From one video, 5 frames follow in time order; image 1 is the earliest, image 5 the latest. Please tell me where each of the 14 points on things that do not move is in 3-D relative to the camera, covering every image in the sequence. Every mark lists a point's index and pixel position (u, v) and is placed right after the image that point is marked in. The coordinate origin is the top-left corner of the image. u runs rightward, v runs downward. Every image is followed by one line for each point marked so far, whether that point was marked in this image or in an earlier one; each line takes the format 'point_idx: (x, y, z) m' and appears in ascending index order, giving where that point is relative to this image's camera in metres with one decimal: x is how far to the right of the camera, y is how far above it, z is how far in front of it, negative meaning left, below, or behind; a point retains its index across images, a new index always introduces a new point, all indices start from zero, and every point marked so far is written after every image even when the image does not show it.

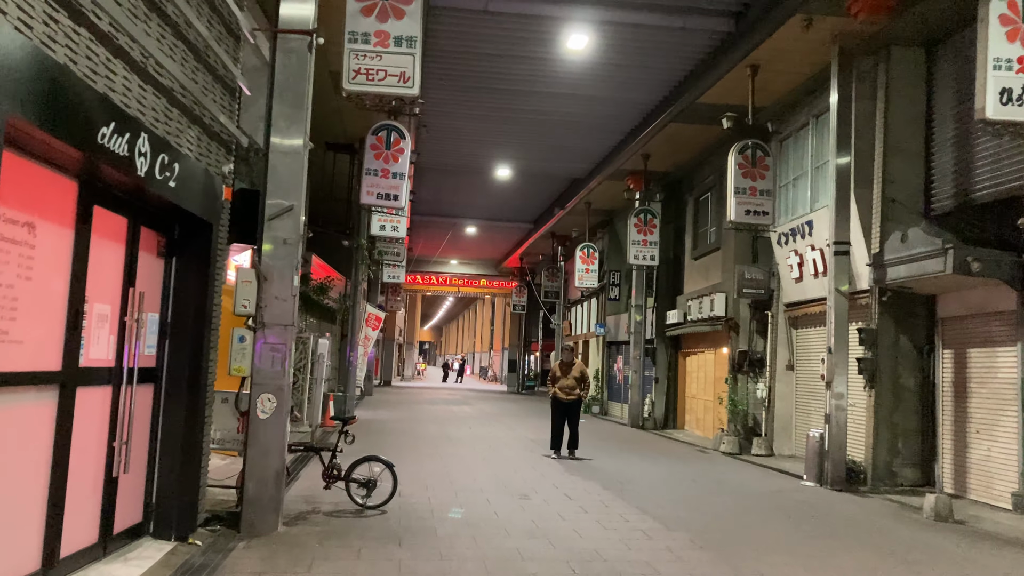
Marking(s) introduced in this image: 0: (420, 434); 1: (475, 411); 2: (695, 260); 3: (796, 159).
0: (-1.4, -2.3, +13.1) m
1: (-0.9, -2.9, +19.8) m
2: (+3.5, +0.5, +15.8) m
3: (+4.1, +1.8, +11.8) m
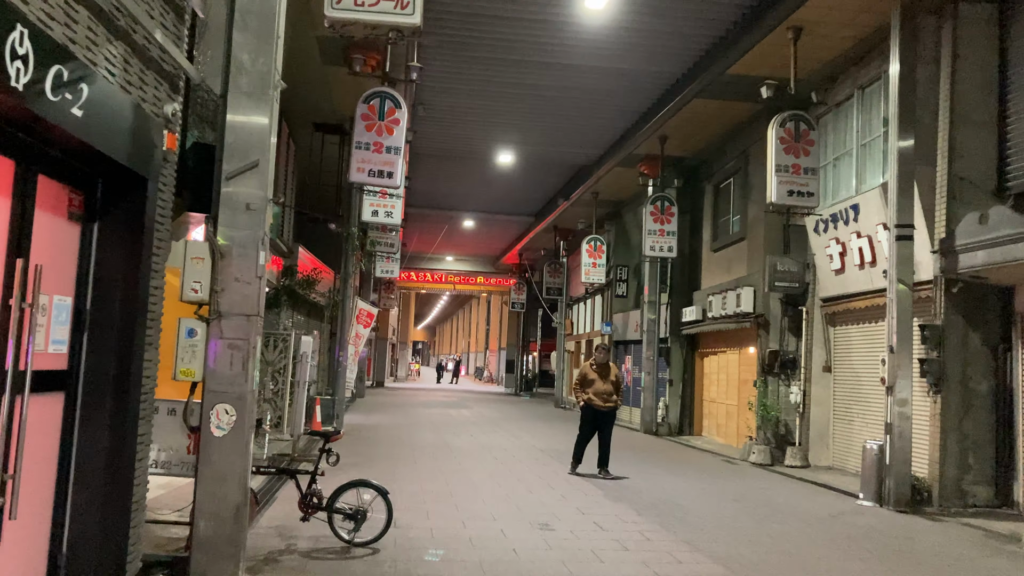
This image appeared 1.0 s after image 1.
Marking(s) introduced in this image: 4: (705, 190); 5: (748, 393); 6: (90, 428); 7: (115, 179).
0: (-1.3, -2.2, +11.9) m
1: (-0.8, -2.8, +18.6) m
2: (+3.6, +0.6, +14.6) m
3: (+4.2, +1.9, +10.6) m
4: (+3.5, +1.8, +15.2) m
5: (+3.6, -1.6, +12.6) m
6: (-1.9, -0.6, +3.8) m
7: (-1.8, +0.5, +3.8) m
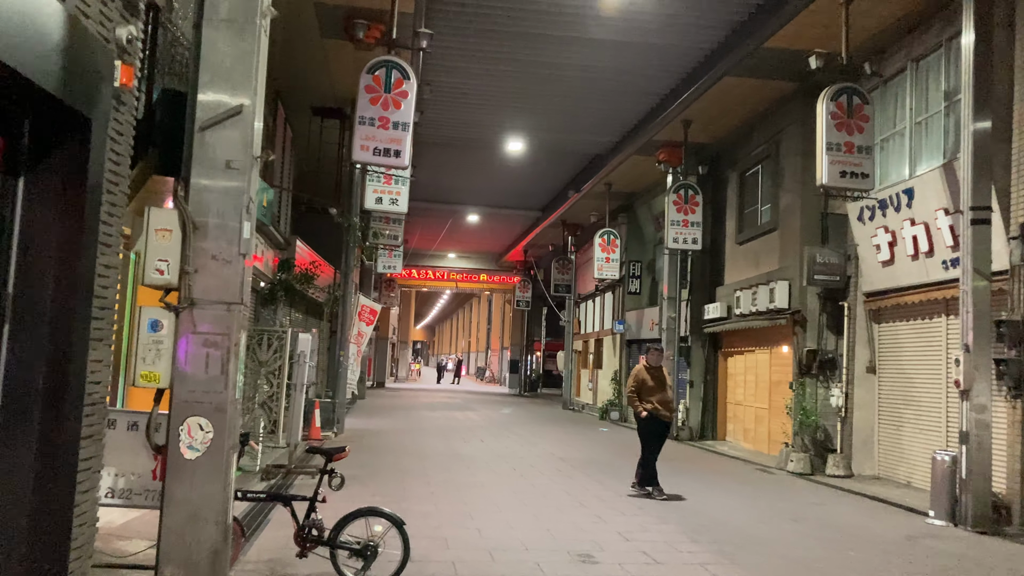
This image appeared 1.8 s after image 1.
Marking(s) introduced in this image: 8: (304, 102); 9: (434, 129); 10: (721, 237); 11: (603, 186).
0: (-1.1, -2.1, +10.9) m
1: (-0.6, -2.7, +17.6) m
2: (+3.7, +0.7, +13.7) m
3: (+4.4, +2.0, +9.7) m
4: (+3.7, +1.9, +14.2) m
5: (+3.8, -1.5, +11.7) m
6: (-1.7, -0.6, +2.8) m
7: (-1.6, +0.6, +2.9) m
8: (-3.2, +2.9, +12.9) m
9: (-1.4, +2.9, +15.0) m
10: (+3.7, +0.9, +14.6) m
11: (+1.9, +2.2, +17.7) m
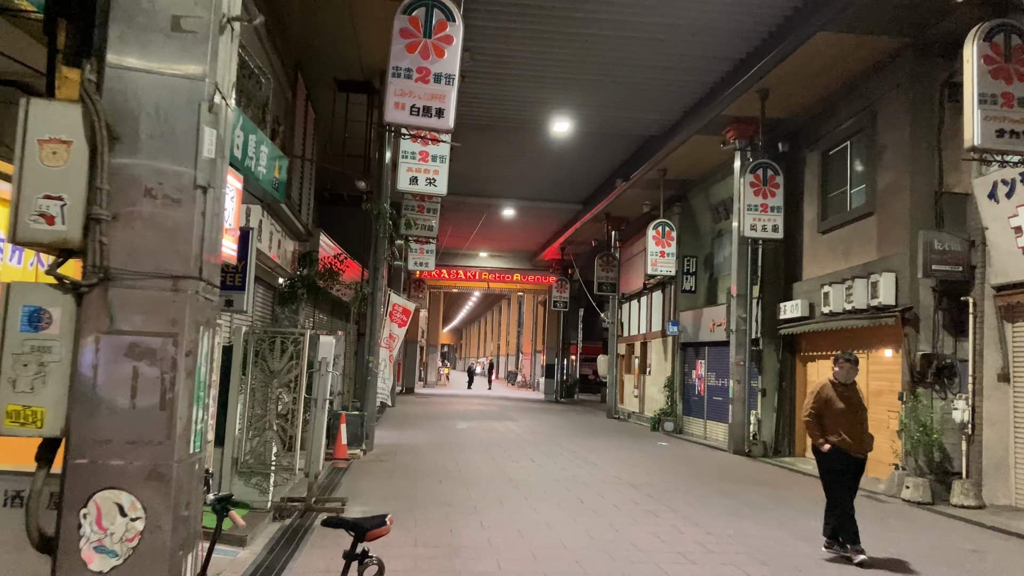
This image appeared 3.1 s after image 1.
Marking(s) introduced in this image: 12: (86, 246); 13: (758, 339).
0: (-0.5, -2.1, +9.3) m
1: (+0.2, -2.7, +16.0) m
2: (+4.5, +0.8, +12.0) m
3: (+5.0, +2.1, +7.9) m
4: (+4.5, +1.9, +12.5) m
5: (+4.5, -1.4, +10.0) m
6: (-1.3, -0.5, +1.3) m
7: (-1.2, +0.7, +1.3) m
8: (-2.5, +2.9, +11.4) m
9: (-0.6, +2.9, +13.5) m
10: (+4.4, +1.0, +12.9) m
11: (+2.8, +2.2, +16.0) m
12: (-0.9, +0.1, +1.9) m
13: (+3.9, -0.8, +13.1) m
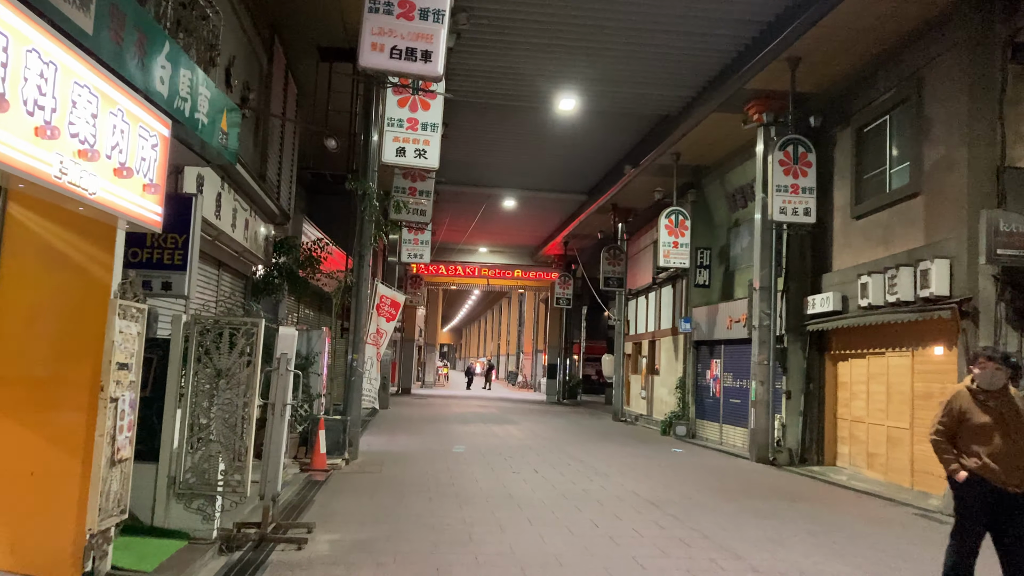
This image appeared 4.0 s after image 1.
0: (-0.5, -1.9, +8.2) m
1: (+0.2, -2.6, +14.8) m
2: (+4.5, +0.9, +10.8) m
3: (+5.0, +2.2, +6.8) m
4: (+4.5, +2.0, +11.4) m
5: (+4.5, -1.3, +8.8) m
6: (-1.3, -0.4, +0.1) m
7: (-1.2, +0.8, +0.2) m
8: (-2.5, +3.1, +10.3) m
9: (-0.6, +3.0, +12.3) m
10: (+4.4, +1.1, +11.7) m
11: (+2.8, +2.4, +14.9) m
12: (-0.9, +0.2, +0.7) m
13: (+3.9, -0.7, +11.9) m
